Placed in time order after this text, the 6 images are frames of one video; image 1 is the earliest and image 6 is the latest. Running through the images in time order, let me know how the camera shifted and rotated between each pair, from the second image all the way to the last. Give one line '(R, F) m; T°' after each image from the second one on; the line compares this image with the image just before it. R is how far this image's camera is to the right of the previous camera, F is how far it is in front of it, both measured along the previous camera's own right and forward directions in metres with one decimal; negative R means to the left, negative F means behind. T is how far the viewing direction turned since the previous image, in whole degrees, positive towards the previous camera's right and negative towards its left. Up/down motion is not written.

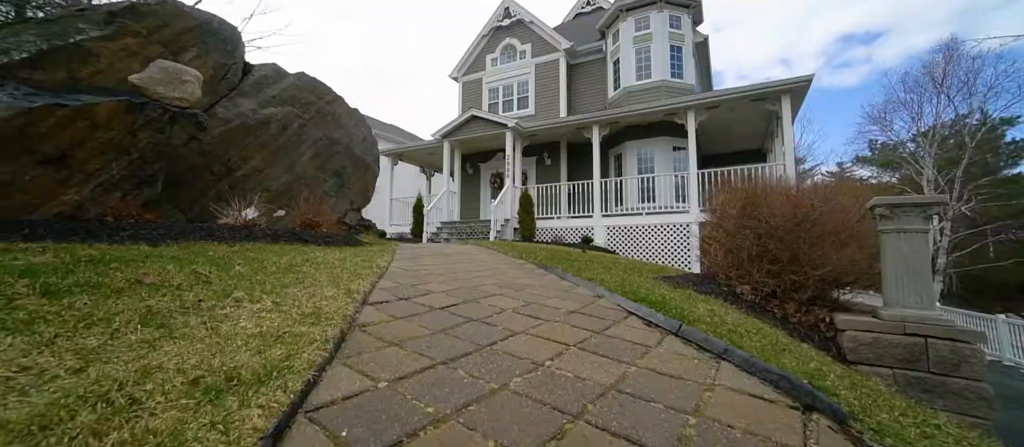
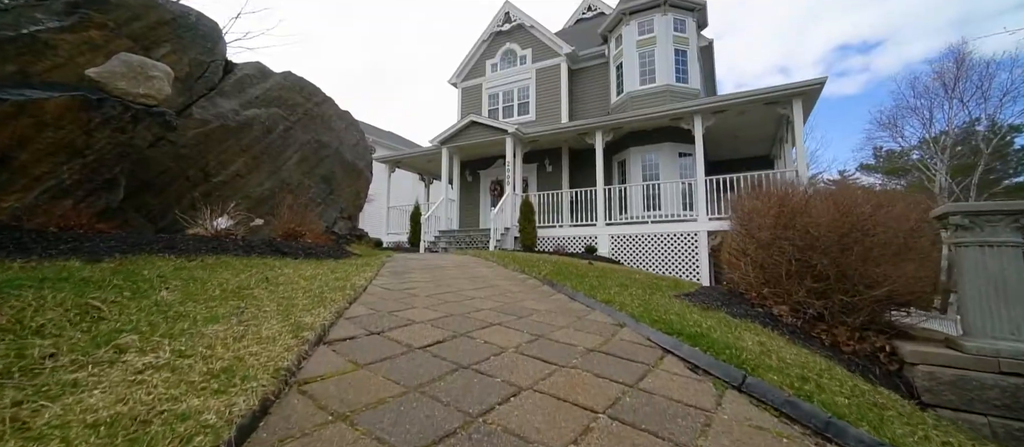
(0.0, +0.5) m; 0°
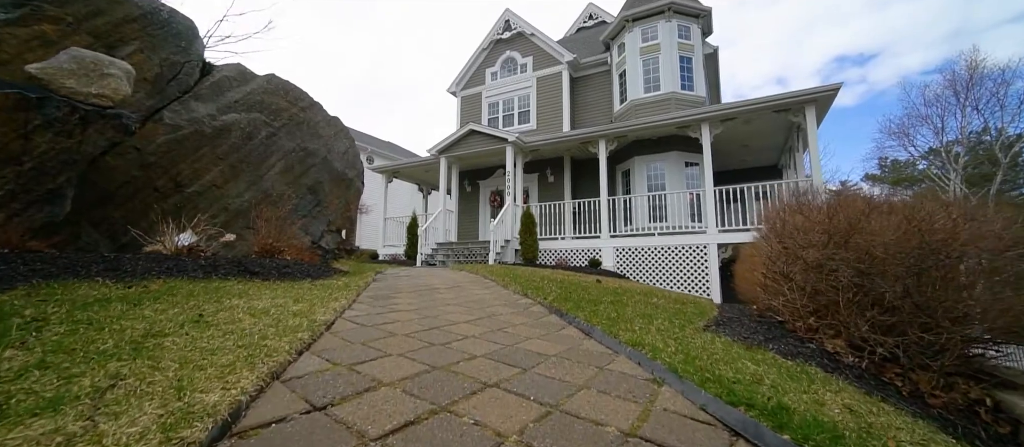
(0.0, +0.5) m; 0°
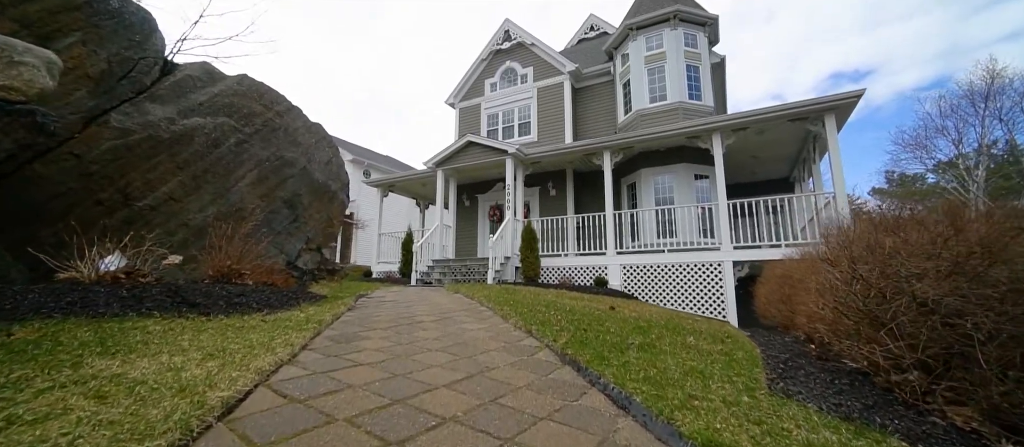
(0.0, +0.7) m; 0°
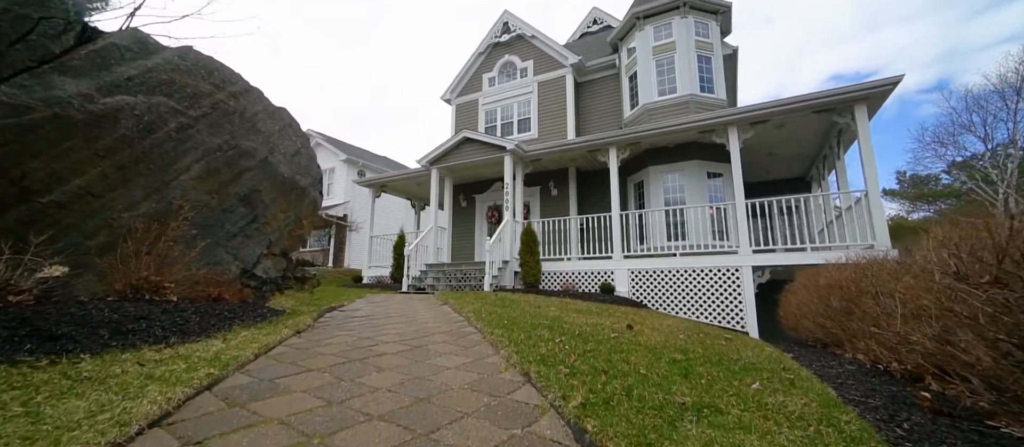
(+0.1, +0.9) m; 0°
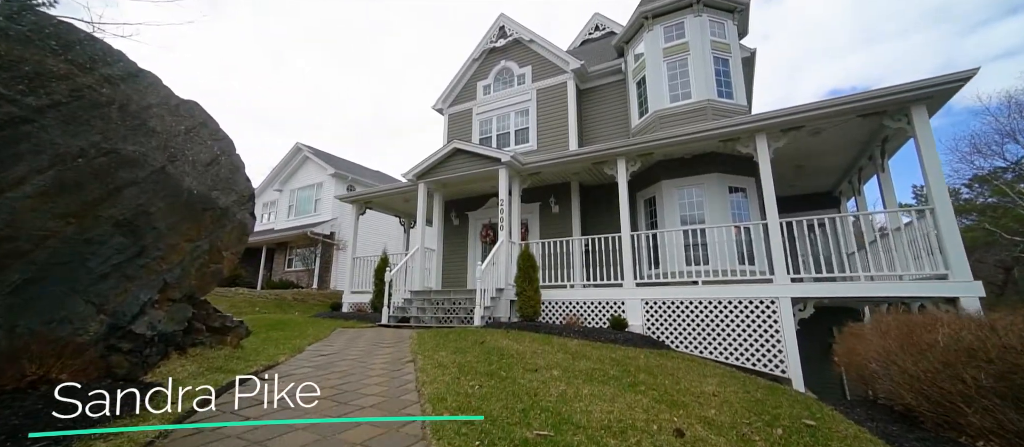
(+0.1, +1.5) m; 0°
